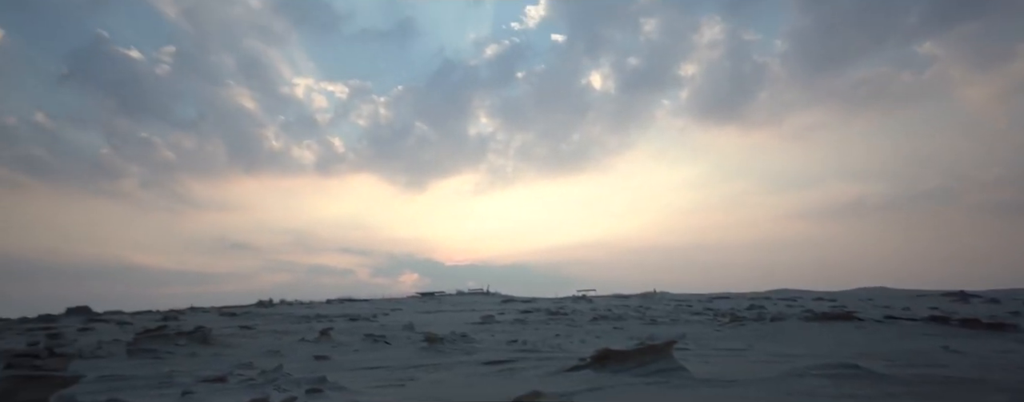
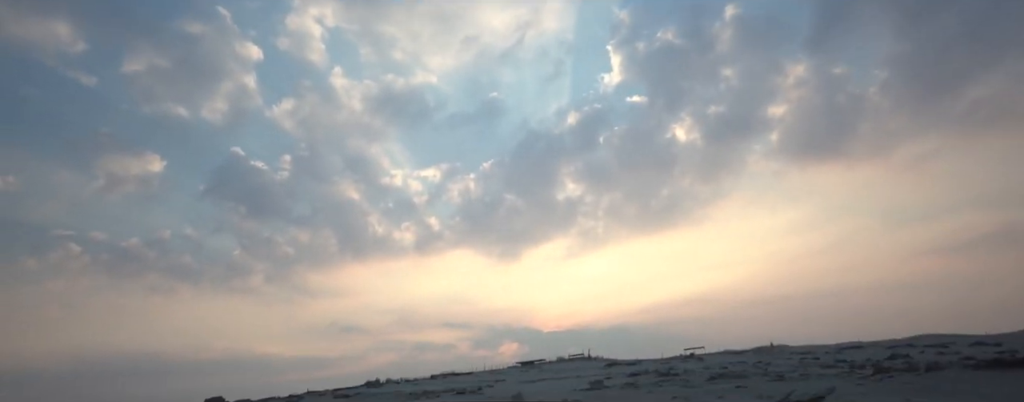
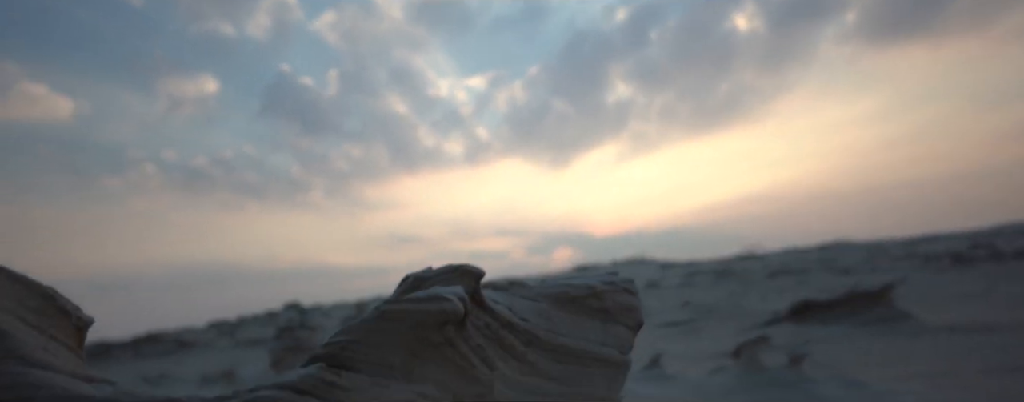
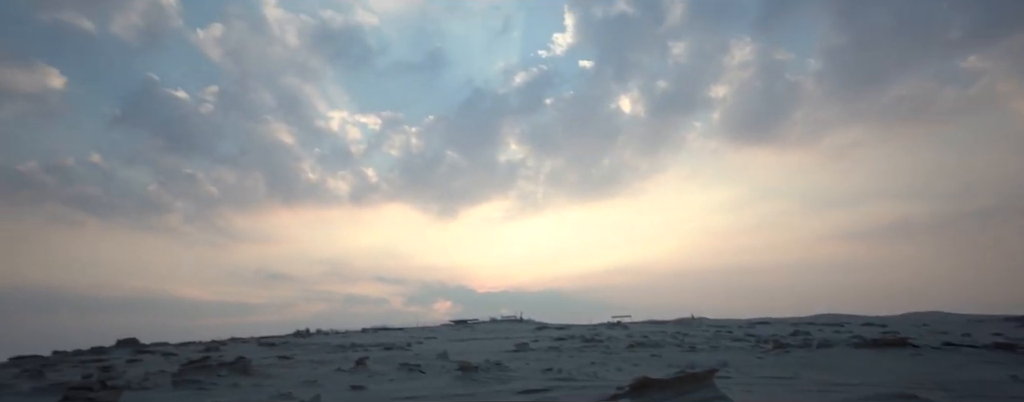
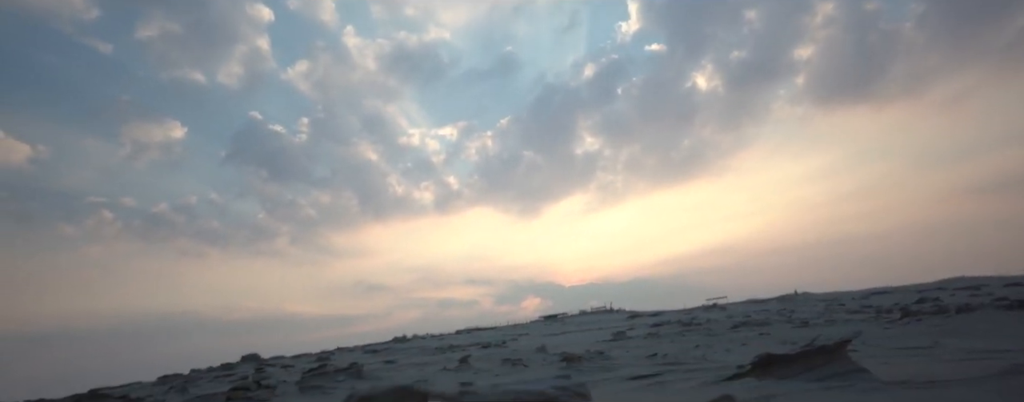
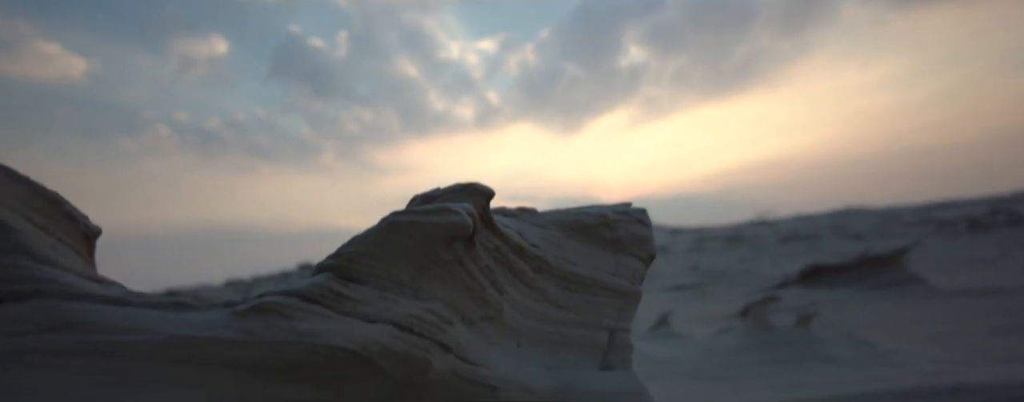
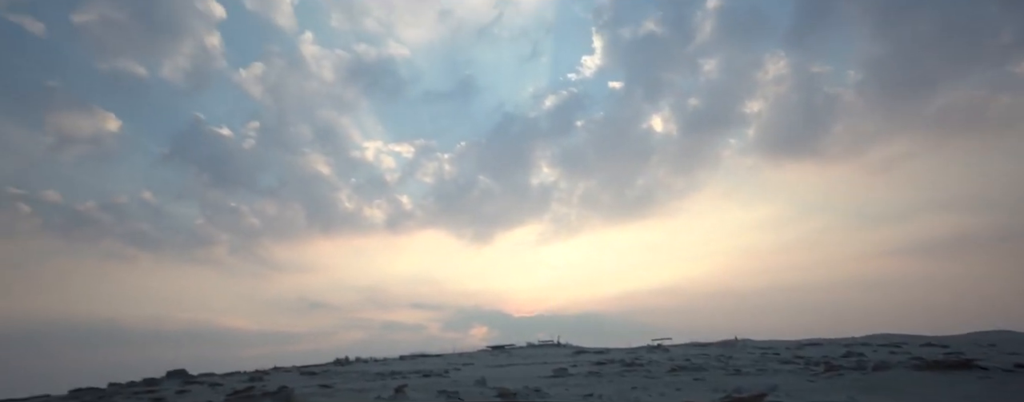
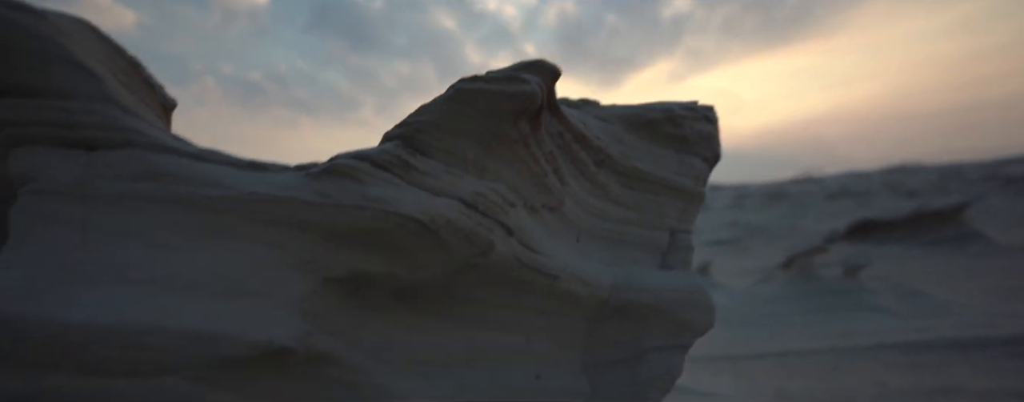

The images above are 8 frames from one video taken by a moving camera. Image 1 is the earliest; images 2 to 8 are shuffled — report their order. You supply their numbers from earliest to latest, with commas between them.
4, 7, 2, 5, 3, 6, 8
